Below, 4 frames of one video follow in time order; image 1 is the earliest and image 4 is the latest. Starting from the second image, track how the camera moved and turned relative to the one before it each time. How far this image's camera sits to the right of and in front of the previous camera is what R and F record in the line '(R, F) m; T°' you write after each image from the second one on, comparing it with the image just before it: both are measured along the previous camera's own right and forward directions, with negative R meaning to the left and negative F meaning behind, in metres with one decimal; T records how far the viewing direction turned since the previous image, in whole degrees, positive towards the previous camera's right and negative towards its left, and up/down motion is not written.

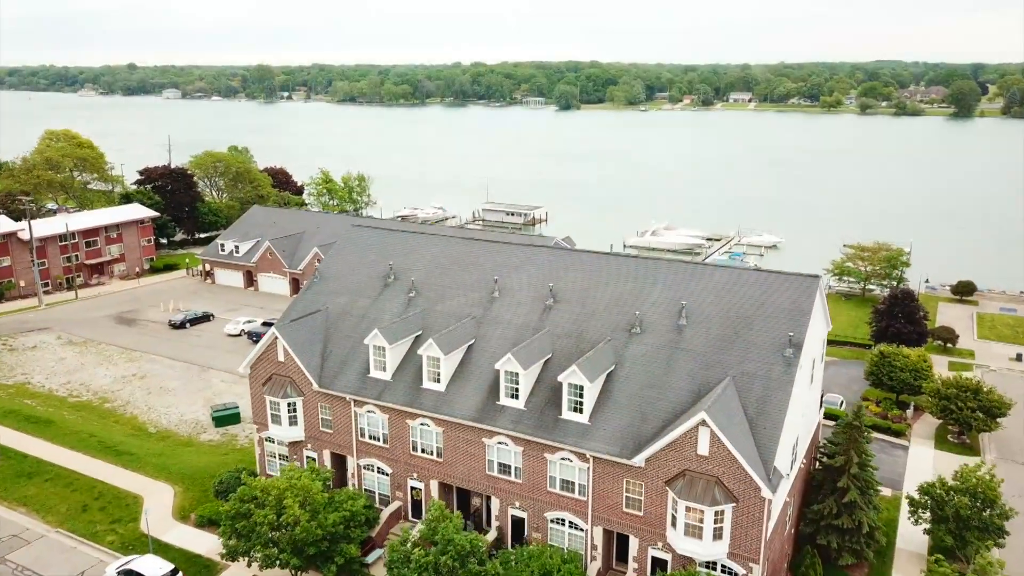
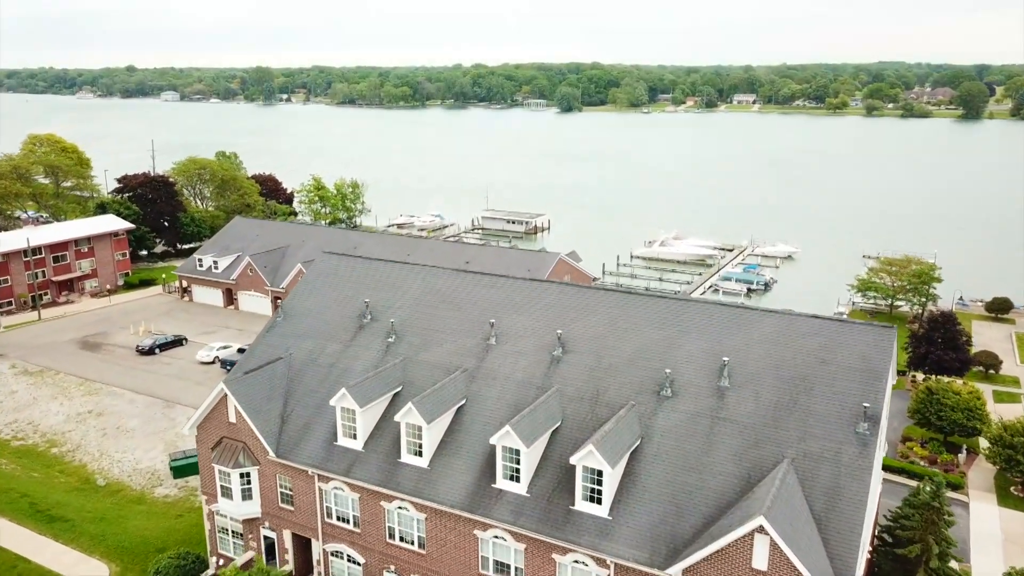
(0.0, +4.6) m; 0°
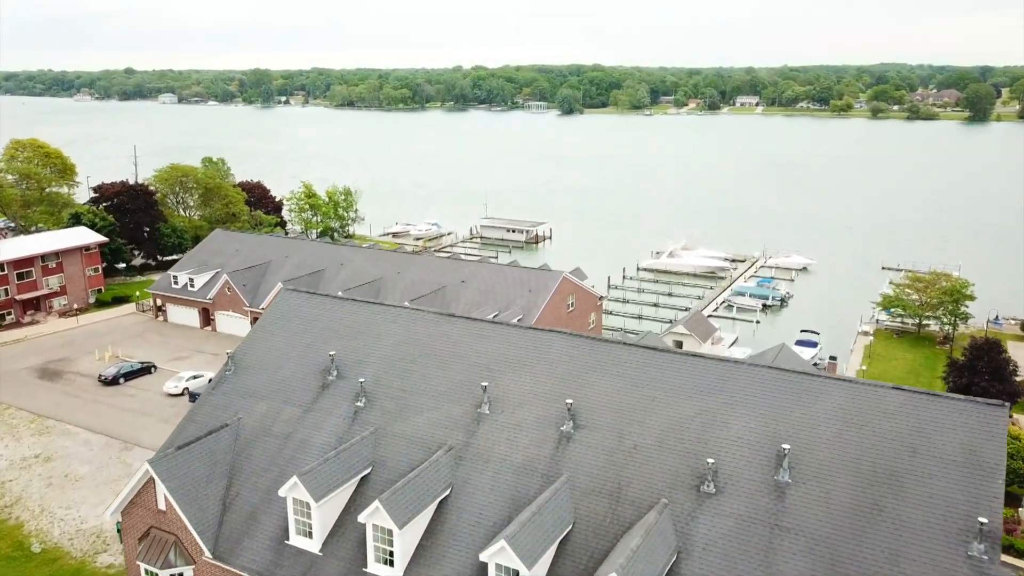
(+0.1, +4.3) m; 0°
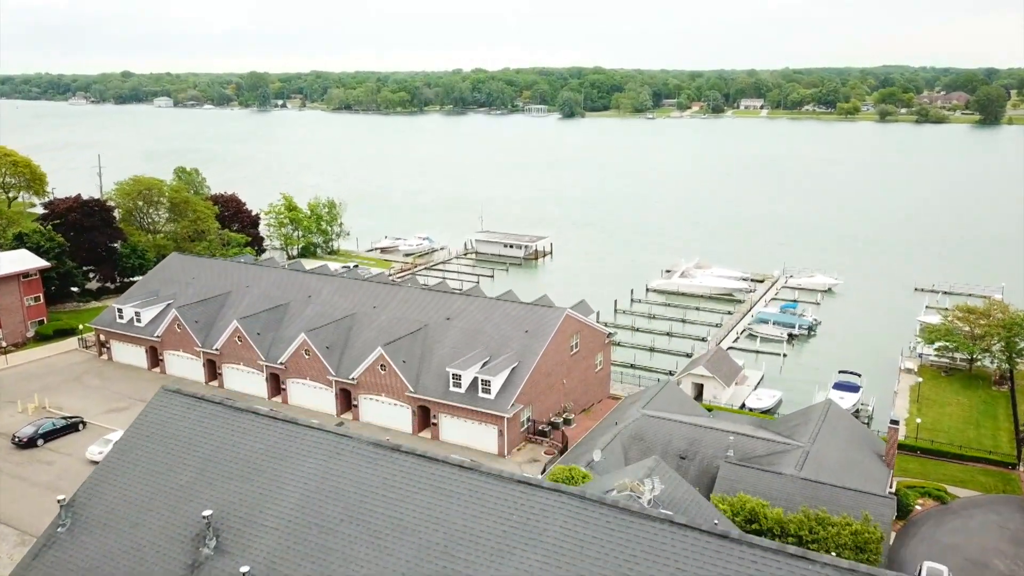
(+0.3, +7.0) m; 0°
